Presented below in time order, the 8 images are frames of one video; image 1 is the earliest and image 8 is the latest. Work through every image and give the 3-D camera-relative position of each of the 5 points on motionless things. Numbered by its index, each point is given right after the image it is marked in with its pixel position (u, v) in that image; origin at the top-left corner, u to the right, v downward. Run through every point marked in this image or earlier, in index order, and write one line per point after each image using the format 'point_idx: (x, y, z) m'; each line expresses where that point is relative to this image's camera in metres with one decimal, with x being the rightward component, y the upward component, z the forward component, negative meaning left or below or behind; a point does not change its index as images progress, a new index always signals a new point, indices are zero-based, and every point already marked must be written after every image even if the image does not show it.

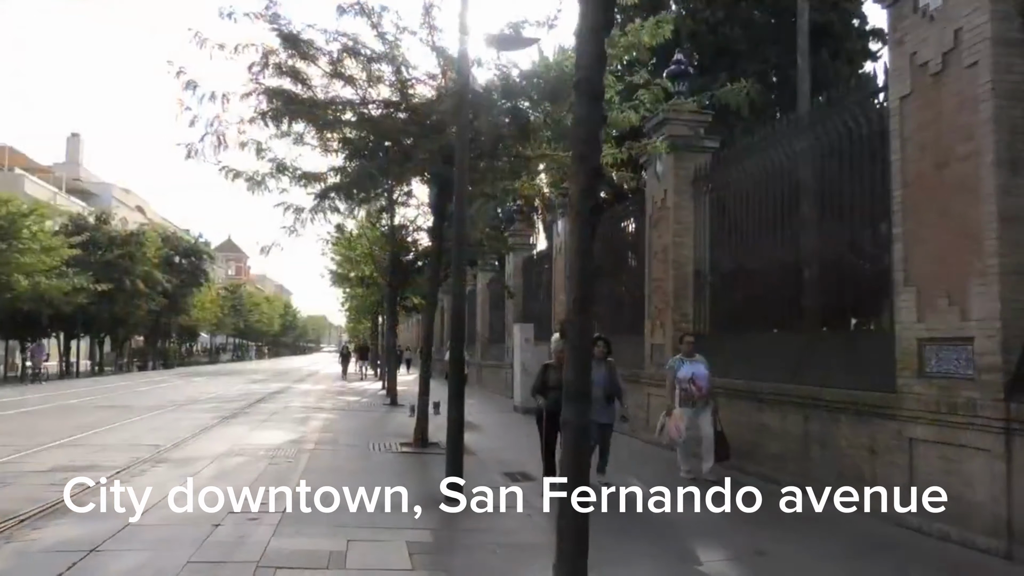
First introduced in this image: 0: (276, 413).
0: (-6.4, -3.4, +18.2) m
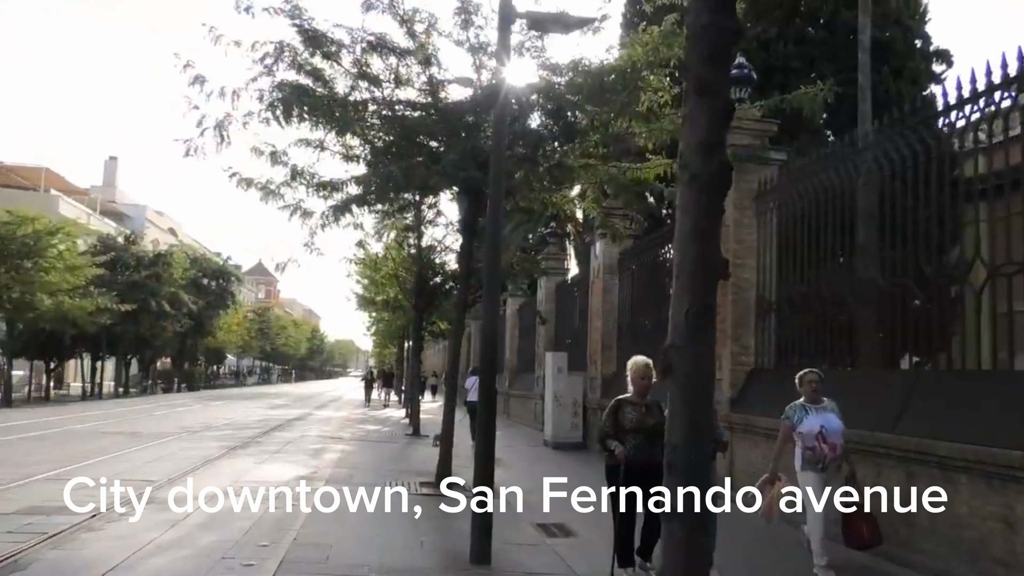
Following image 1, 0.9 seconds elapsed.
0: (-5.6, -3.9, +16.9) m
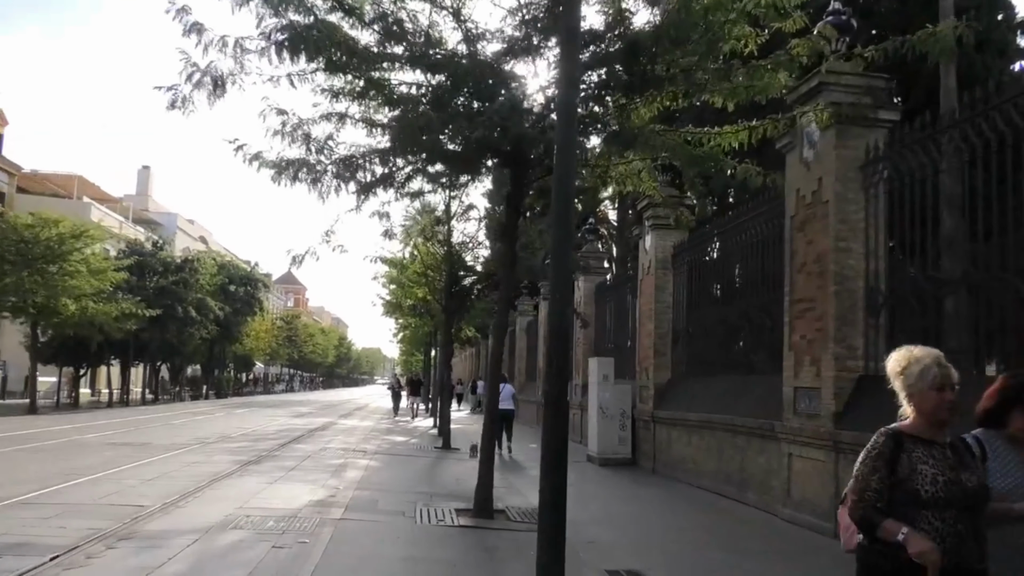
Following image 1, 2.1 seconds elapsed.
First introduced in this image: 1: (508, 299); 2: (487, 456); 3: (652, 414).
0: (-4.6, -3.8, +15.3) m
1: (-0.1, -0.2, +11.2) m
2: (-0.4, -2.5, +10.1) m
3: (+3.5, -3.1, +16.8) m
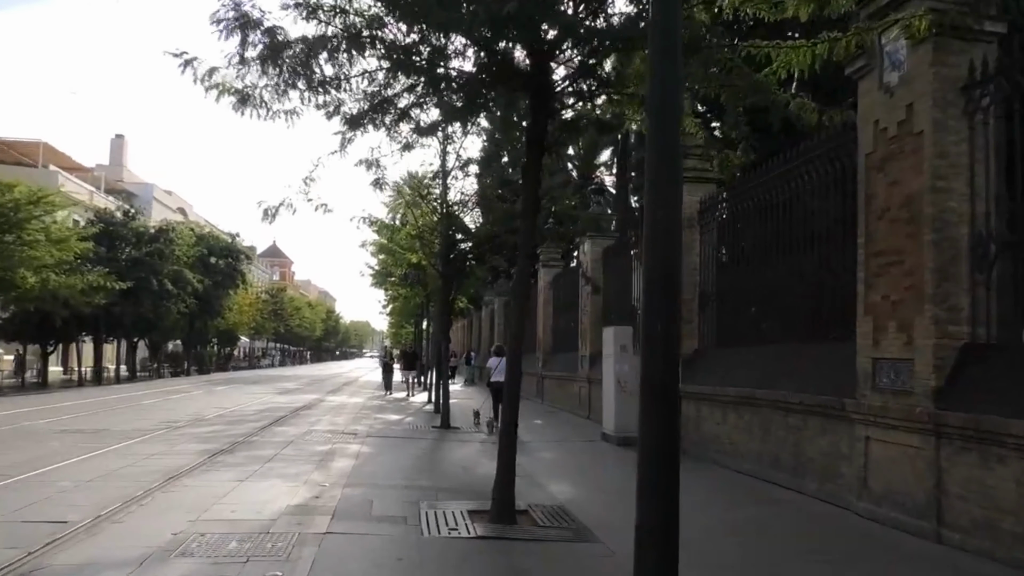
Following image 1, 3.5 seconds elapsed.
0: (-4.4, -3.1, +13.4) m
1: (+0.2, +0.5, +9.2) m
2: (-0.1, -1.9, +8.2) m
3: (+3.7, -2.2, +15.0) m
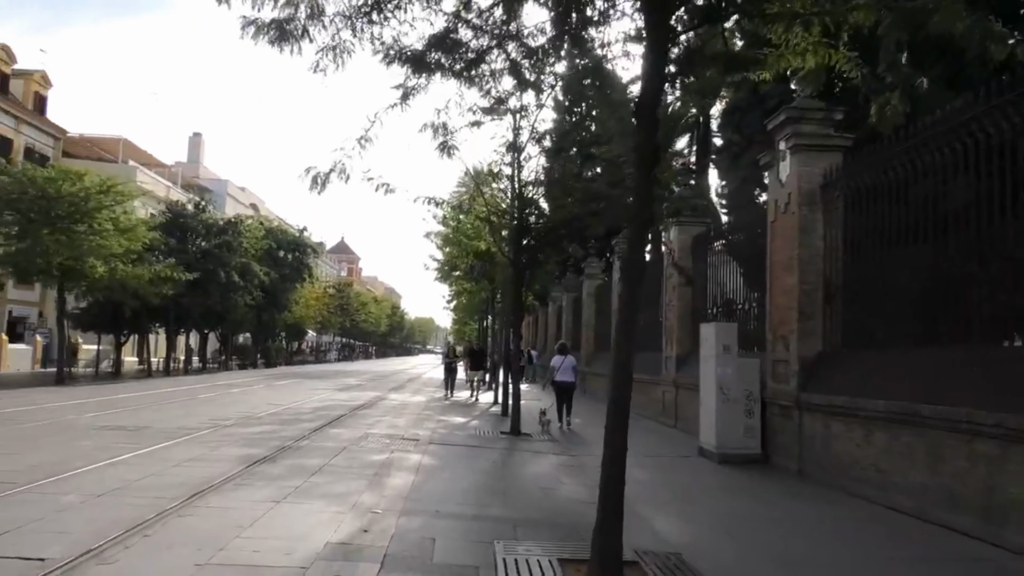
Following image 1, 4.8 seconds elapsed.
0: (-2.9, -2.8, +11.7) m
1: (+1.3, +0.7, +7.1) m
2: (+0.9, -1.7, +6.2) m
3: (+5.3, -2.0, +12.6) m
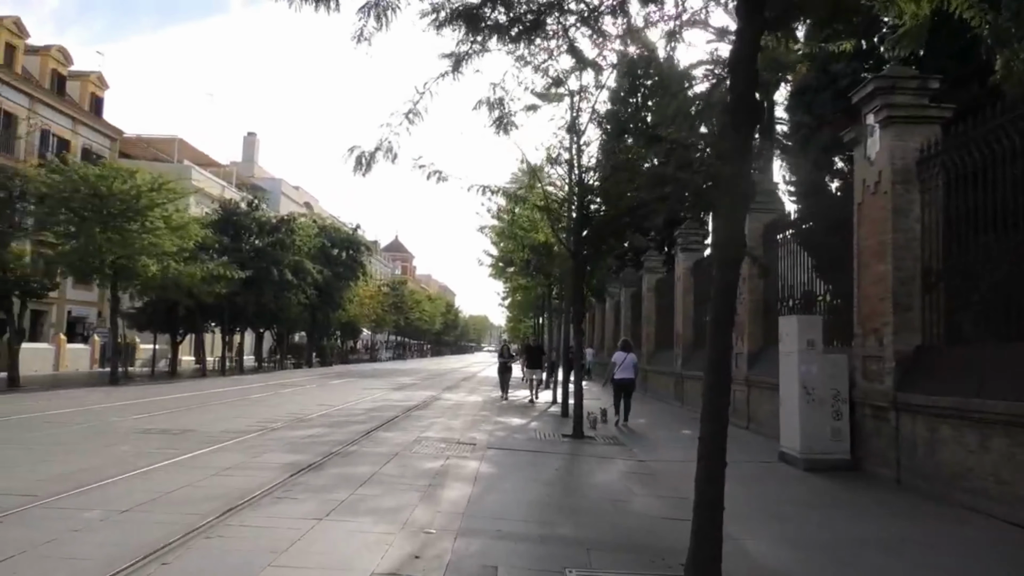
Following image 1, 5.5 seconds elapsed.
0: (-1.9, -2.7, +10.9) m
1: (+1.9, +0.8, +6.0) m
2: (+1.4, -1.6, +5.1) m
3: (+6.3, -1.8, +11.1) m
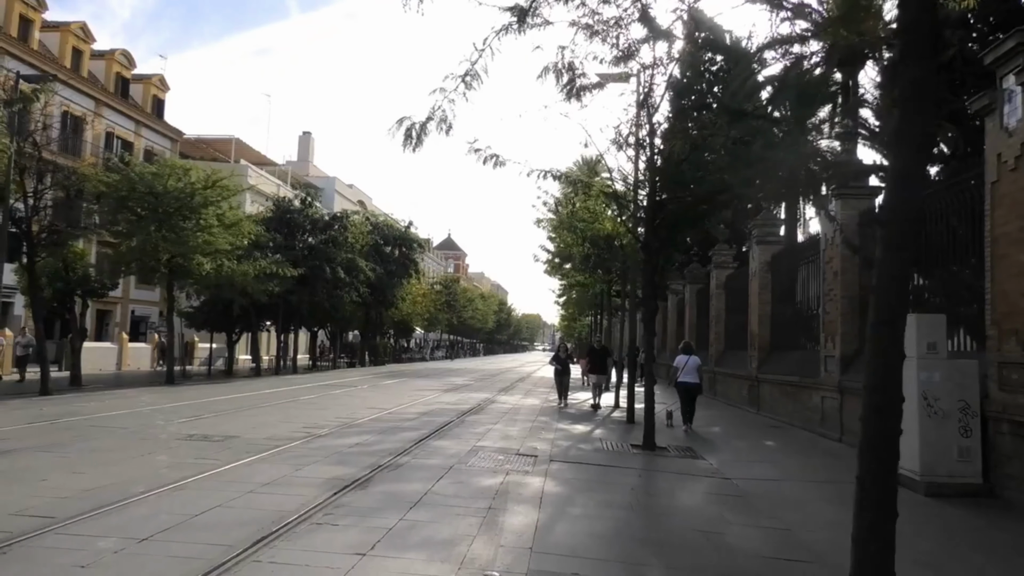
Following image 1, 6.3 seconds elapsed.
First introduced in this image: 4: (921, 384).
0: (-0.9, -2.6, +9.8) m
1: (+2.5, +0.9, +4.6) m
2: (+2.0, -1.5, +3.7) m
3: (+7.3, -1.7, +9.4) m
4: (+6.3, -1.5, +10.5) m
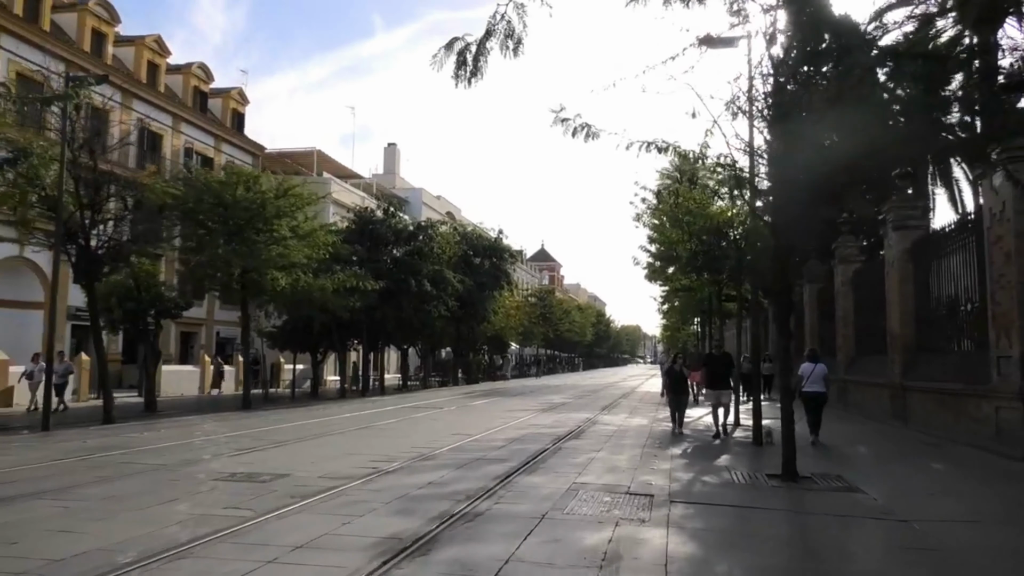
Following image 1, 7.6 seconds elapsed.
0: (+0.4, -2.6, +7.6) m
1: (+2.8, +1.2, +2.0) m
2: (+2.3, -1.2, +1.2) m
3: (+8.4, -1.3, +6.0) m
4: (+7.5, -1.1, +7.3) m
